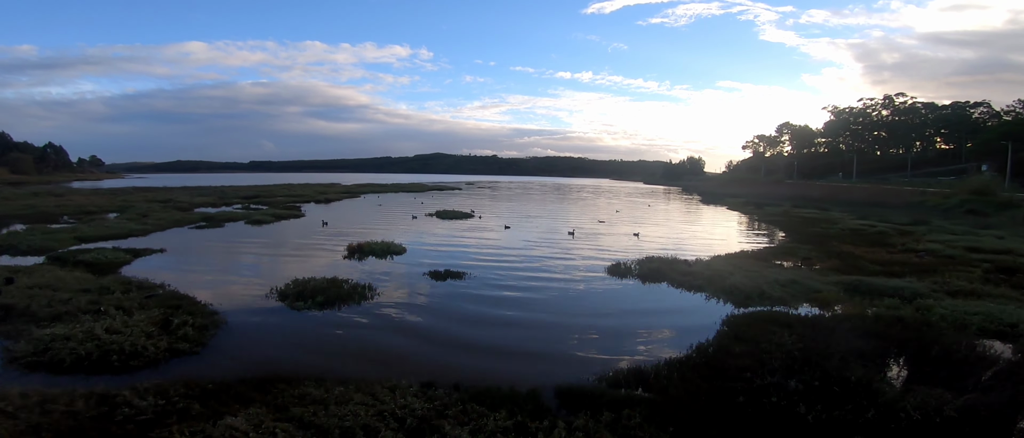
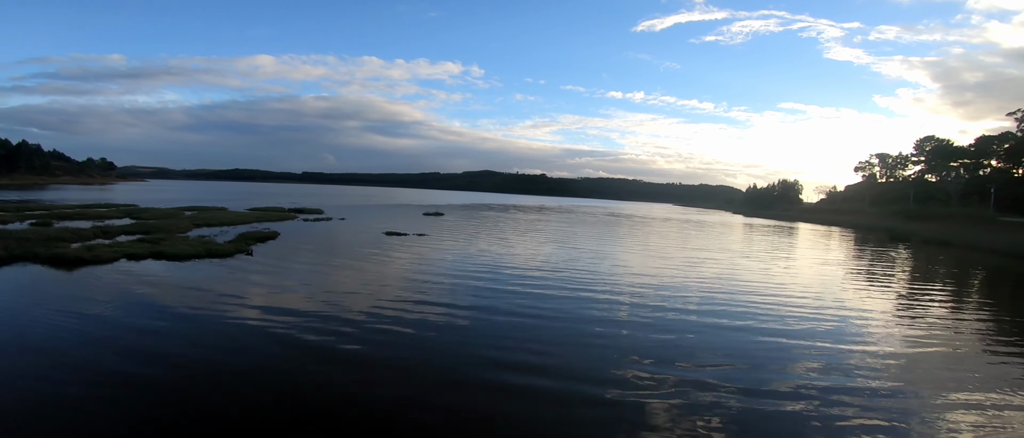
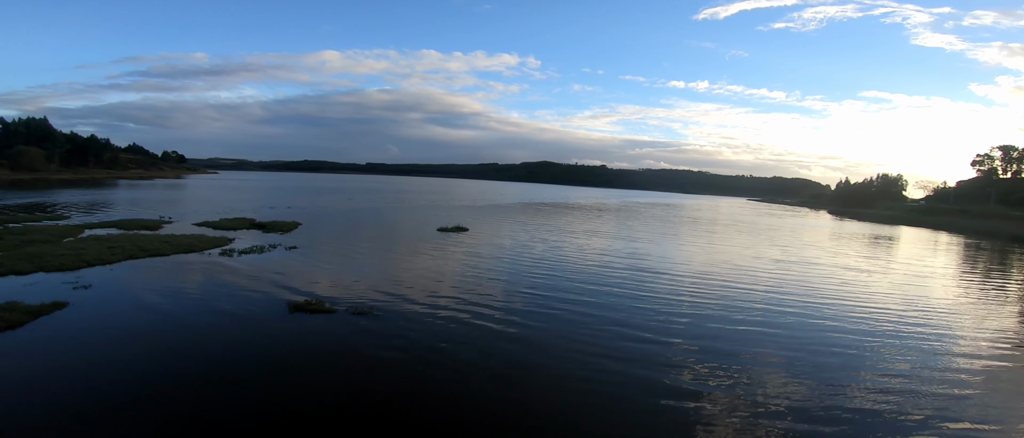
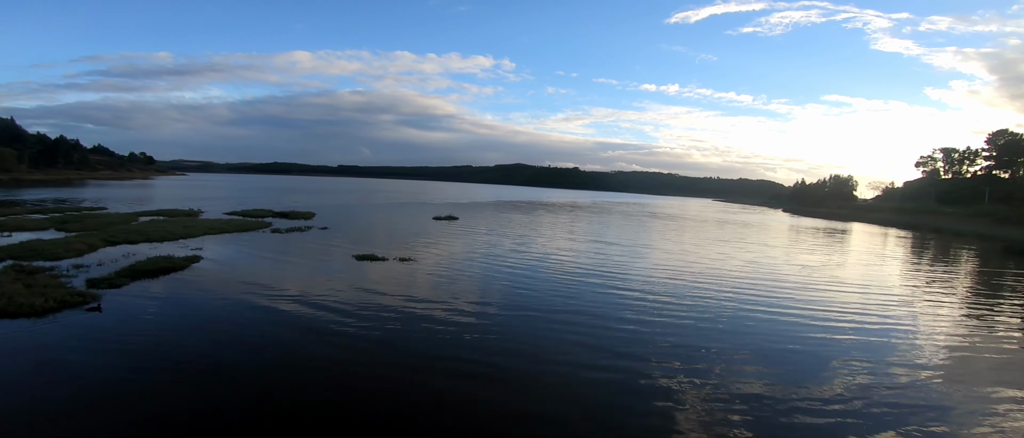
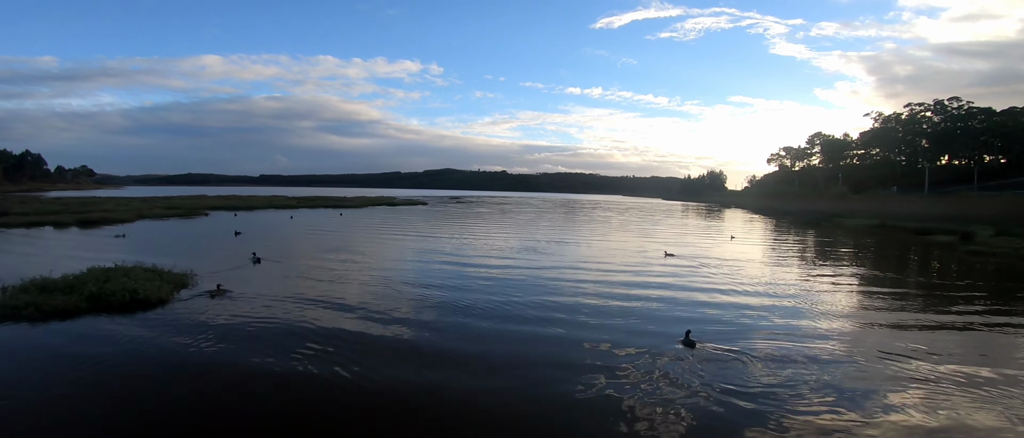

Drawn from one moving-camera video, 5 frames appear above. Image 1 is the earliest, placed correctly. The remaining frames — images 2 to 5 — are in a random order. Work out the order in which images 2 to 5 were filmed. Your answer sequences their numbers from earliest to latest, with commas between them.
5, 2, 4, 3
